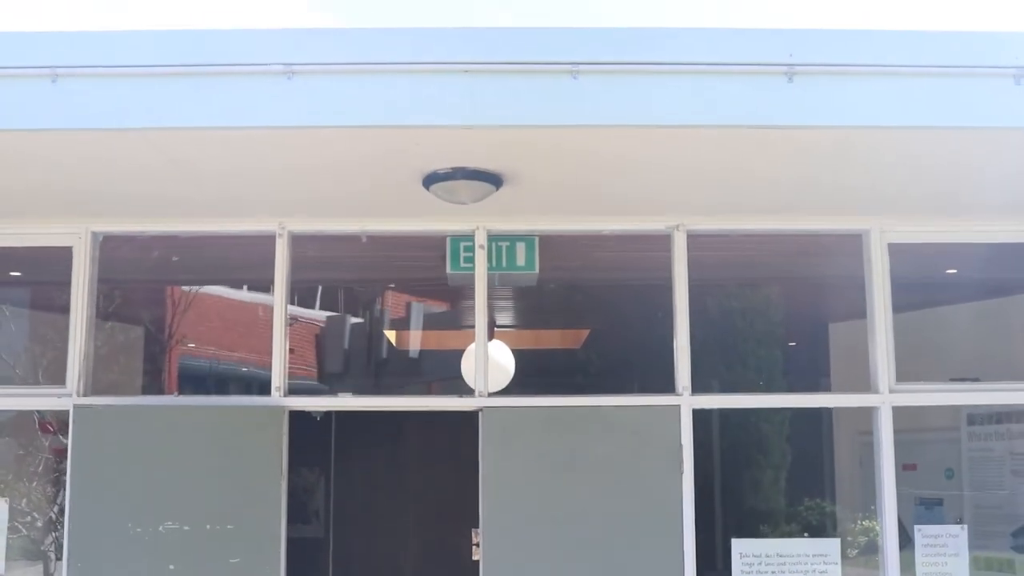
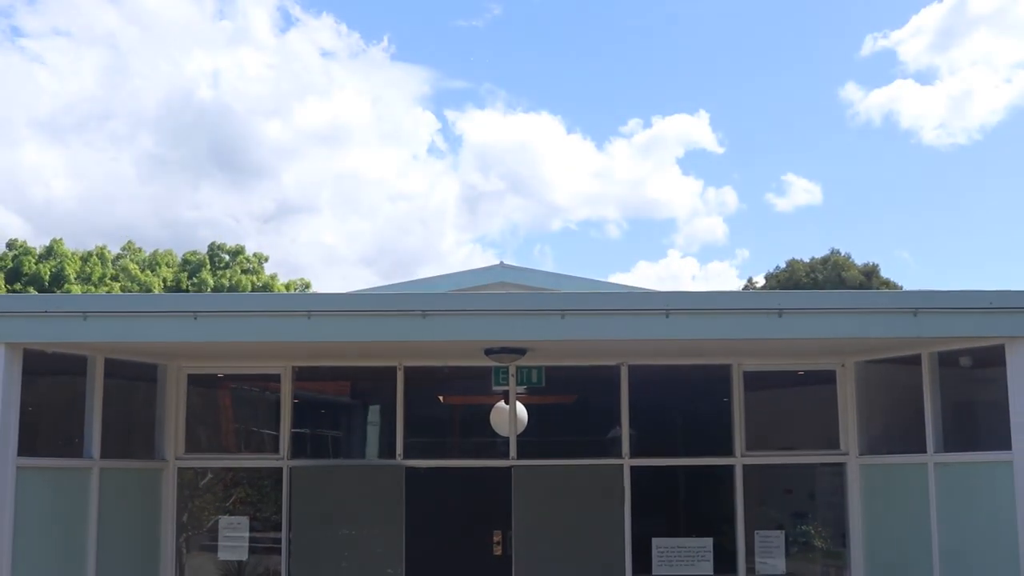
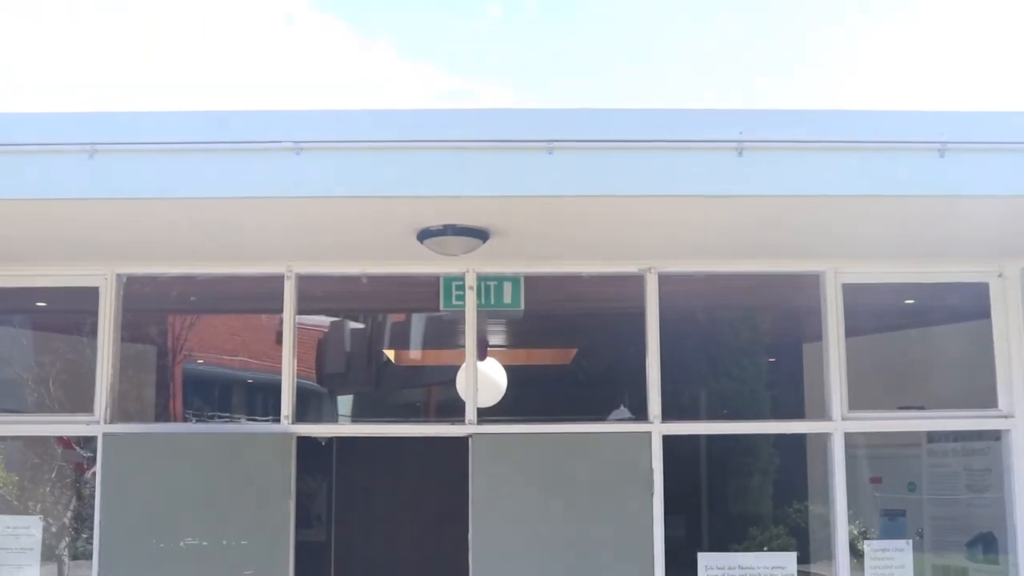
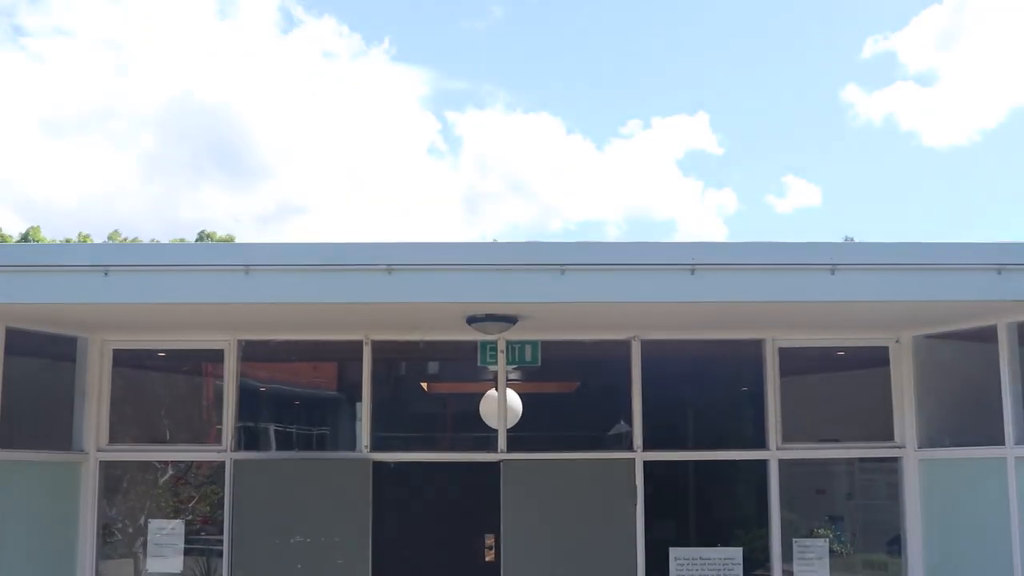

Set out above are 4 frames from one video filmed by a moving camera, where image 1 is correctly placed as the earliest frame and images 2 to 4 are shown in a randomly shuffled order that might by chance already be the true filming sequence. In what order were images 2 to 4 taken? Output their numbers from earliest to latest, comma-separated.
3, 4, 2
